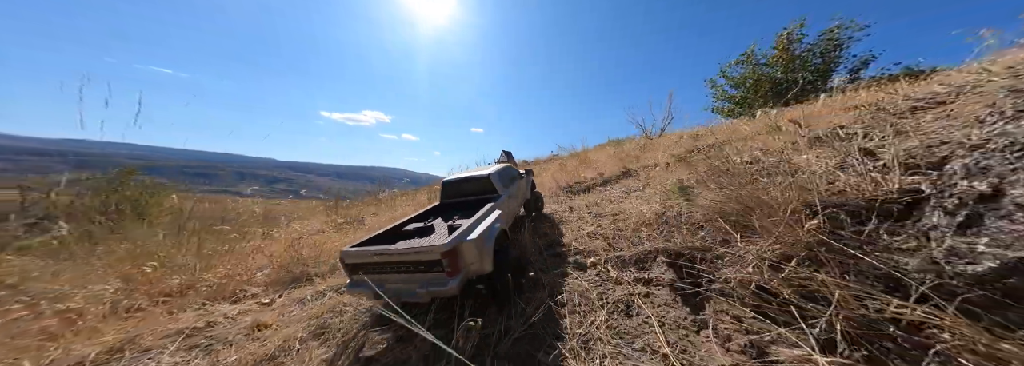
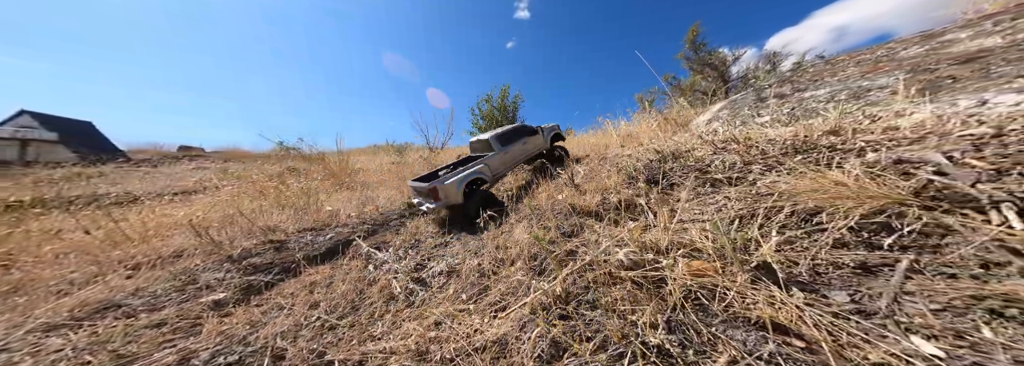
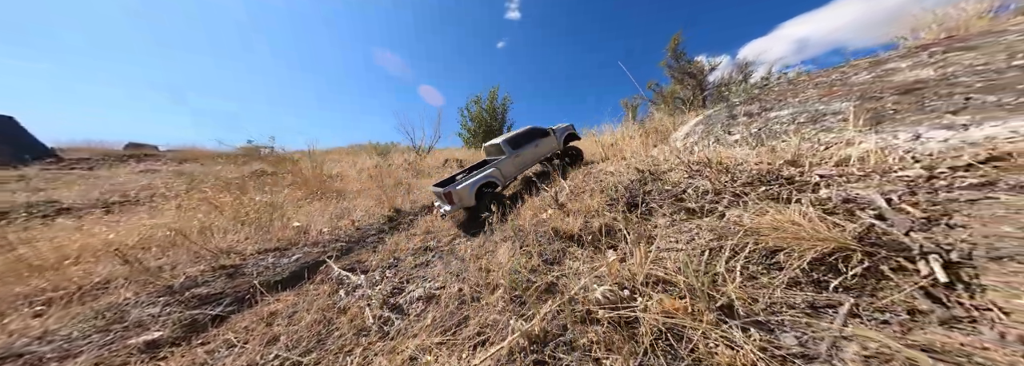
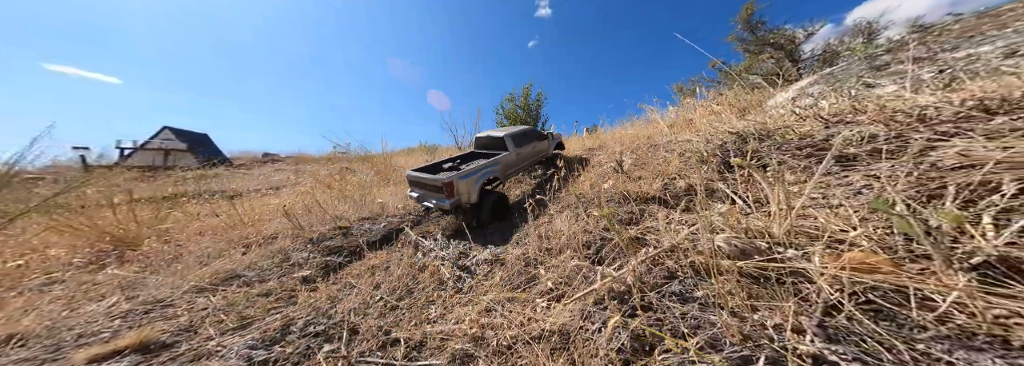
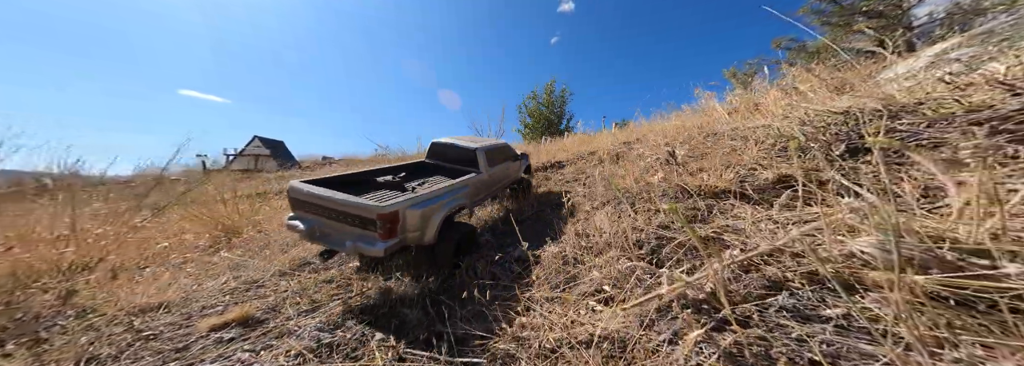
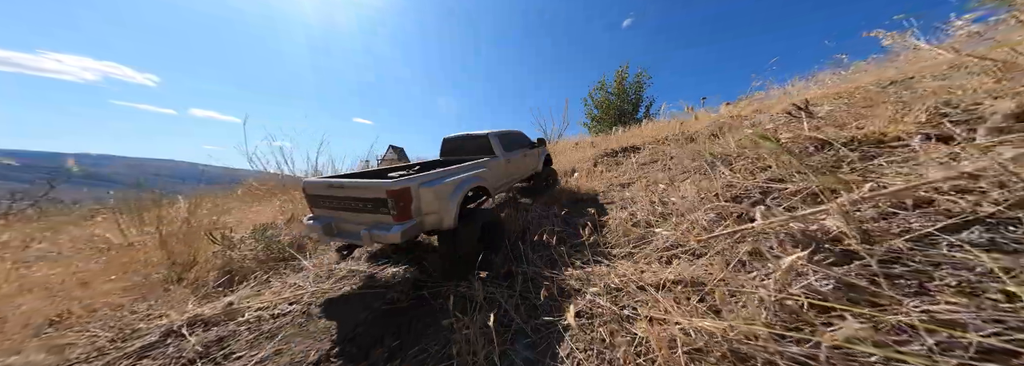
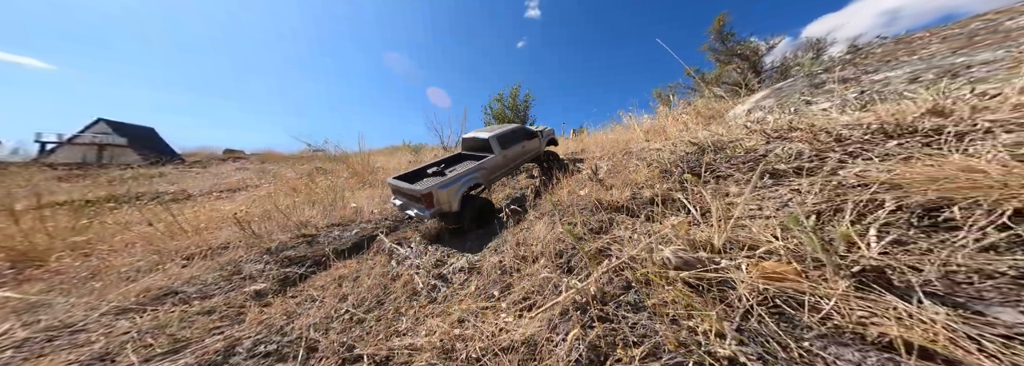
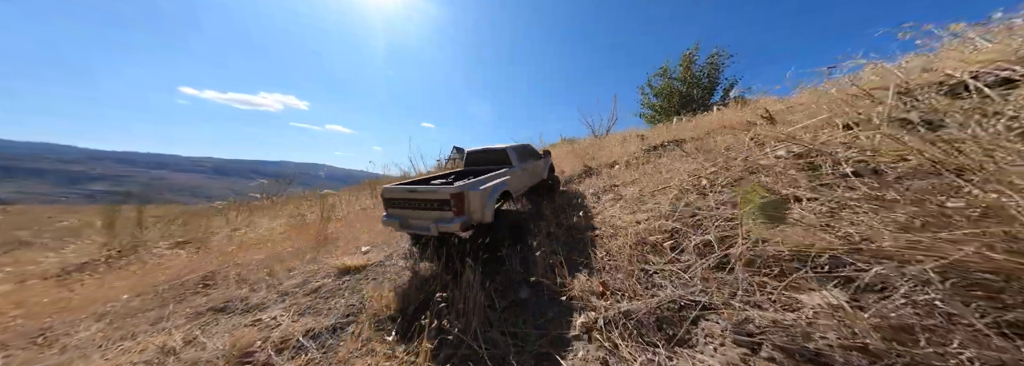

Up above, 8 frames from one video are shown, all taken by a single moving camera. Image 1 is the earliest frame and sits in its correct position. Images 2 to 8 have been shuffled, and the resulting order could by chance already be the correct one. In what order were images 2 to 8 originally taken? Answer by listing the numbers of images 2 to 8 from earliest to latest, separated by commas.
8, 6, 5, 4, 7, 2, 3
